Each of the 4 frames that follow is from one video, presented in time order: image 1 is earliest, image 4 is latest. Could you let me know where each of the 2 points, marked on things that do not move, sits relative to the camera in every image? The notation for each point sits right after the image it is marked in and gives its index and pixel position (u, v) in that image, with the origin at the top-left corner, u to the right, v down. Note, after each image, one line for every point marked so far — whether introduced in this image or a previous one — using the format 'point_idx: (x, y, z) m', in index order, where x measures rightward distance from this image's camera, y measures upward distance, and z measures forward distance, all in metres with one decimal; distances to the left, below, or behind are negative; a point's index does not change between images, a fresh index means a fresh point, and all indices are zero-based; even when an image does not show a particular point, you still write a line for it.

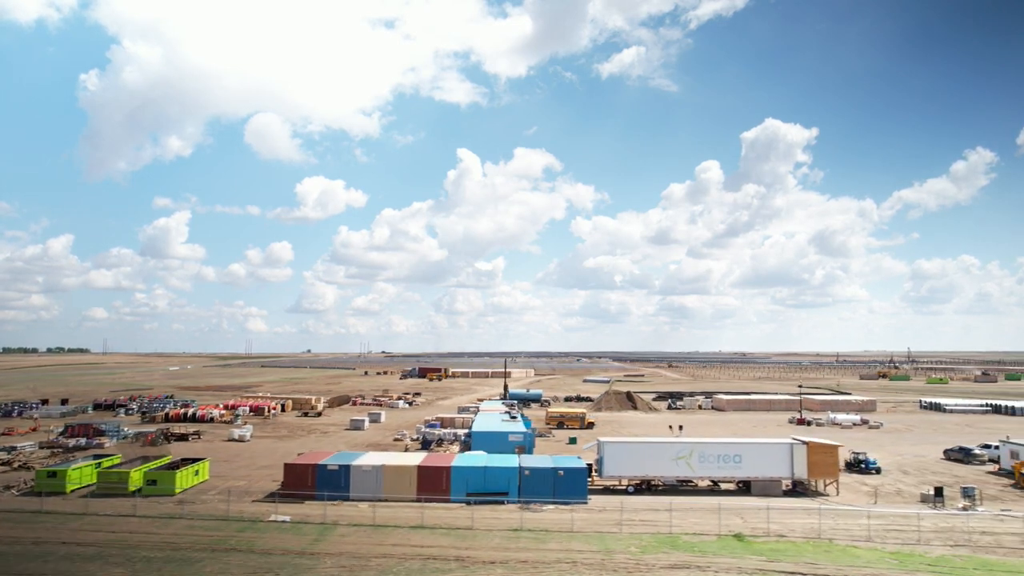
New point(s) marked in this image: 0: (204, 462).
0: (-8.0, -4.5, +14.7) m
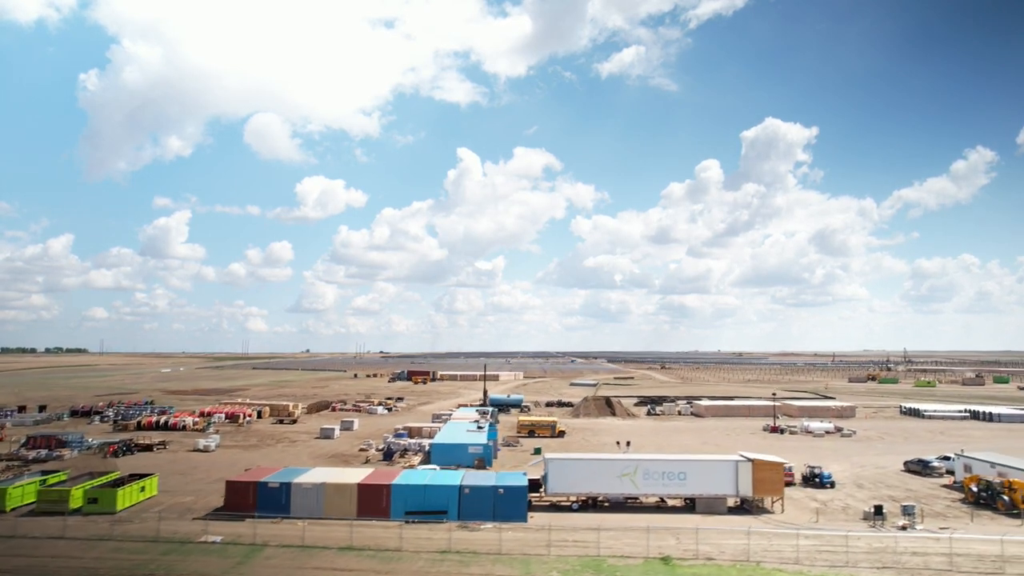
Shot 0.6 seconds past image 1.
0: (-9.4, -4.9, +14.7) m
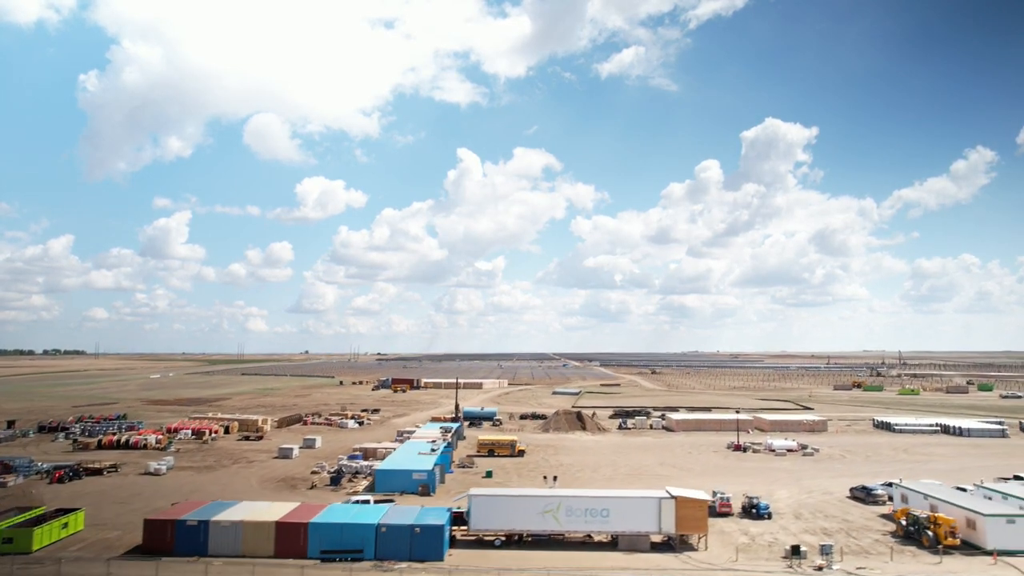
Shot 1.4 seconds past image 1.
0: (-11.3, -5.8, +14.7) m
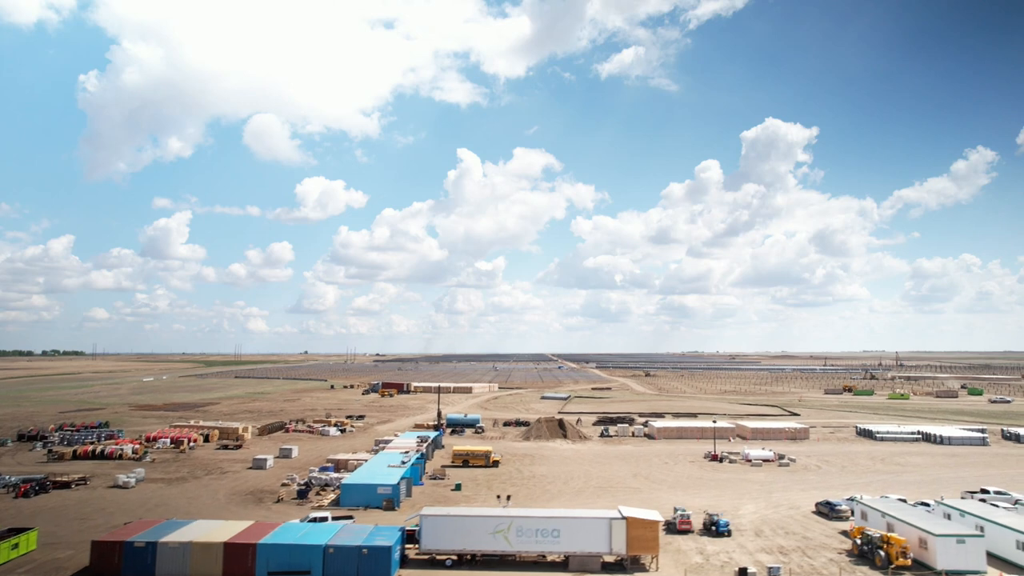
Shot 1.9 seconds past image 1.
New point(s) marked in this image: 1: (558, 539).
0: (-12.6, -6.3, +14.6) m
1: (+1.1, -6.2, +13.9) m
